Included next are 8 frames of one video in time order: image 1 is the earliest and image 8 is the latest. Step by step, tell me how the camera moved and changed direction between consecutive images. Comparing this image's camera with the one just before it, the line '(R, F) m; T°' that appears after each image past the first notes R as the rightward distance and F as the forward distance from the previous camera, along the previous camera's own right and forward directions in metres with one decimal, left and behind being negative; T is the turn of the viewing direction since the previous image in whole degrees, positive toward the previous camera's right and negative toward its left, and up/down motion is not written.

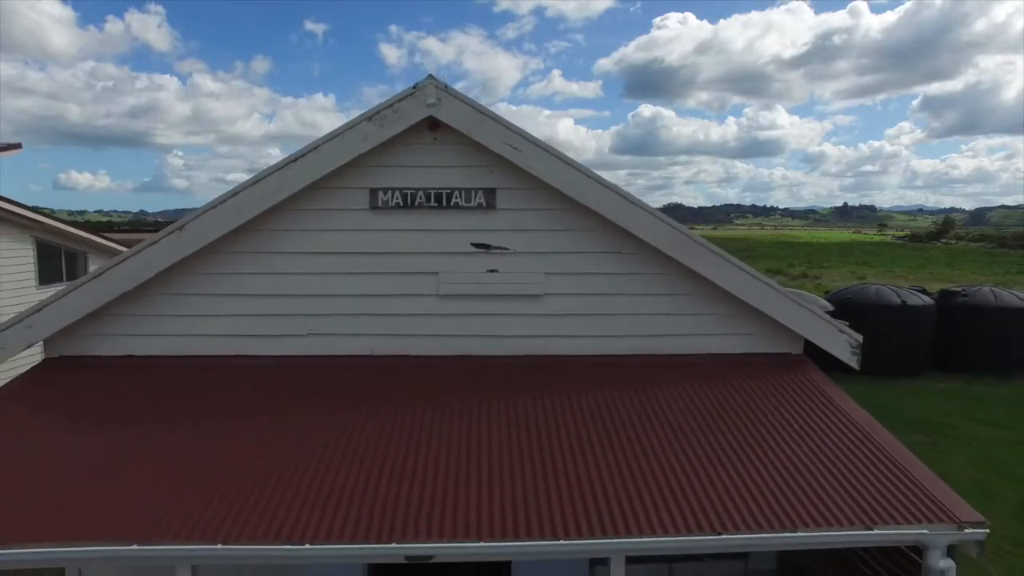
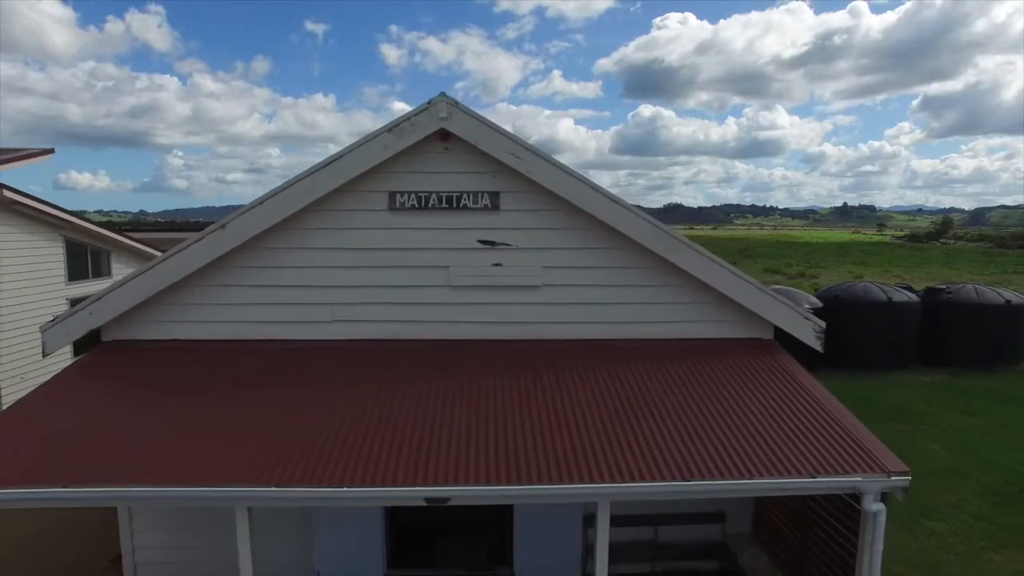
(0.0, -0.6) m; 0°
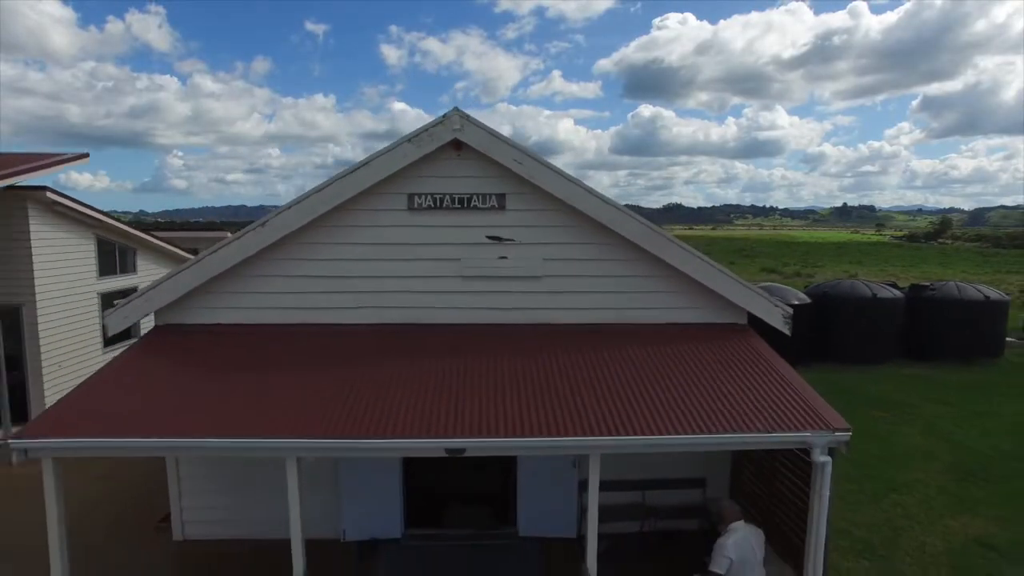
(0.0, -0.8) m; 0°
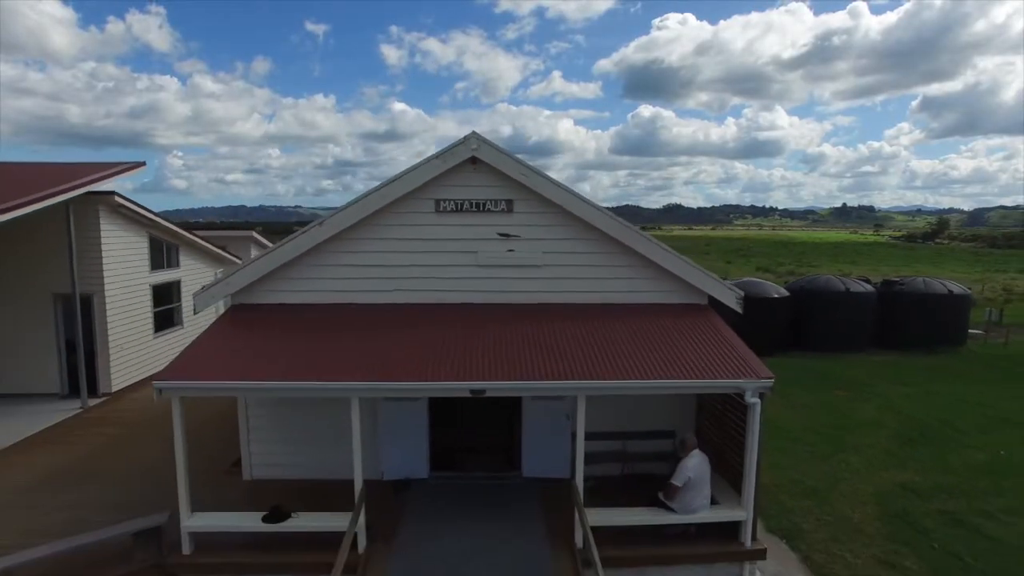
(-0.1, -1.6) m; 0°
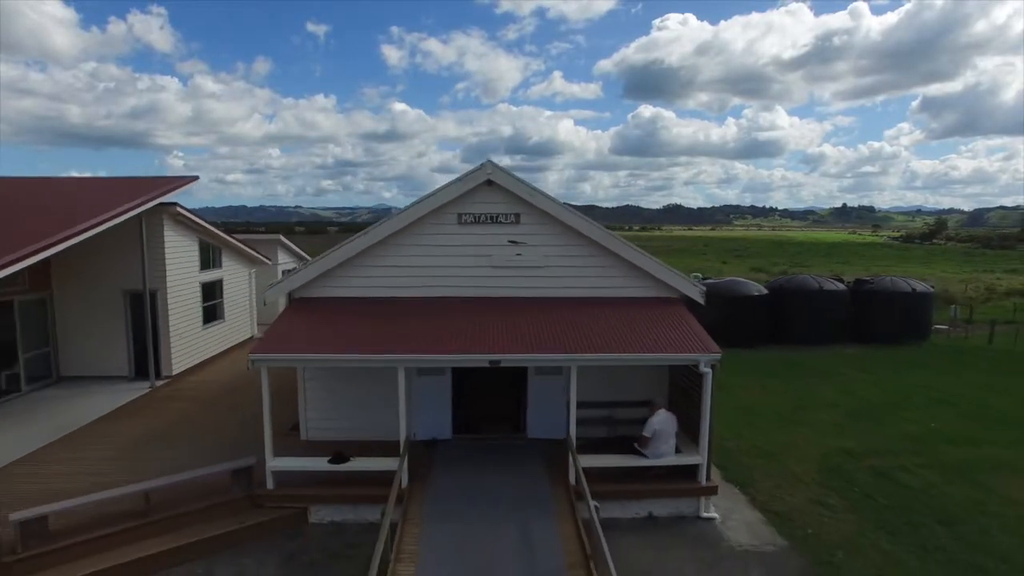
(-0.1, -1.9) m; 0°
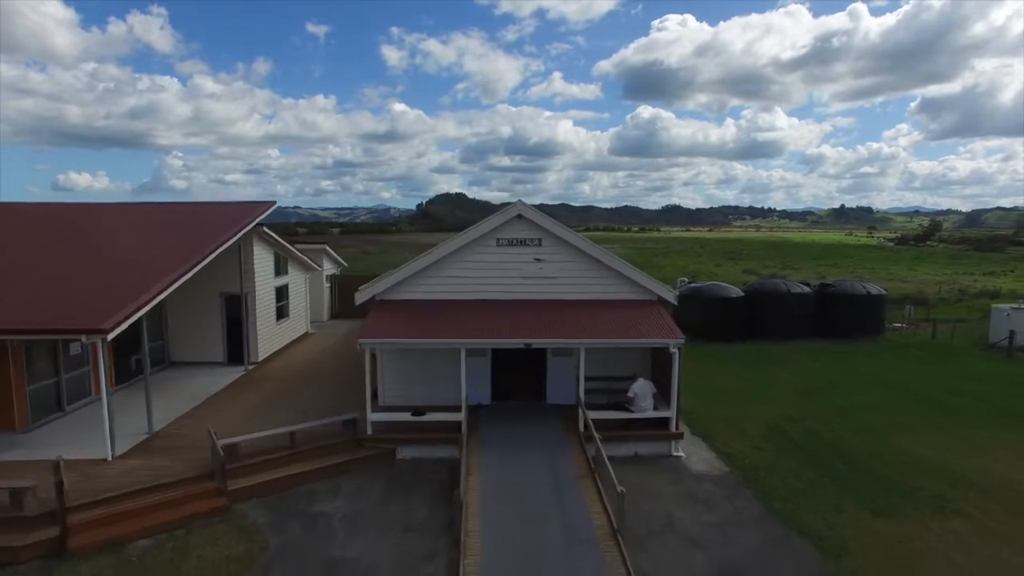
(-0.5, -3.5) m; 0°
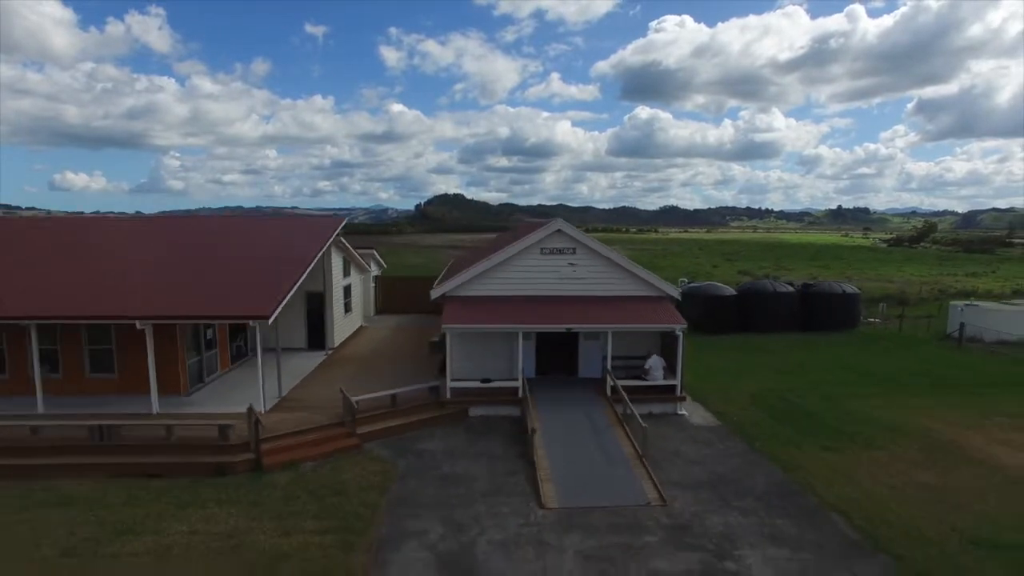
(-1.1, -3.7) m; 0°
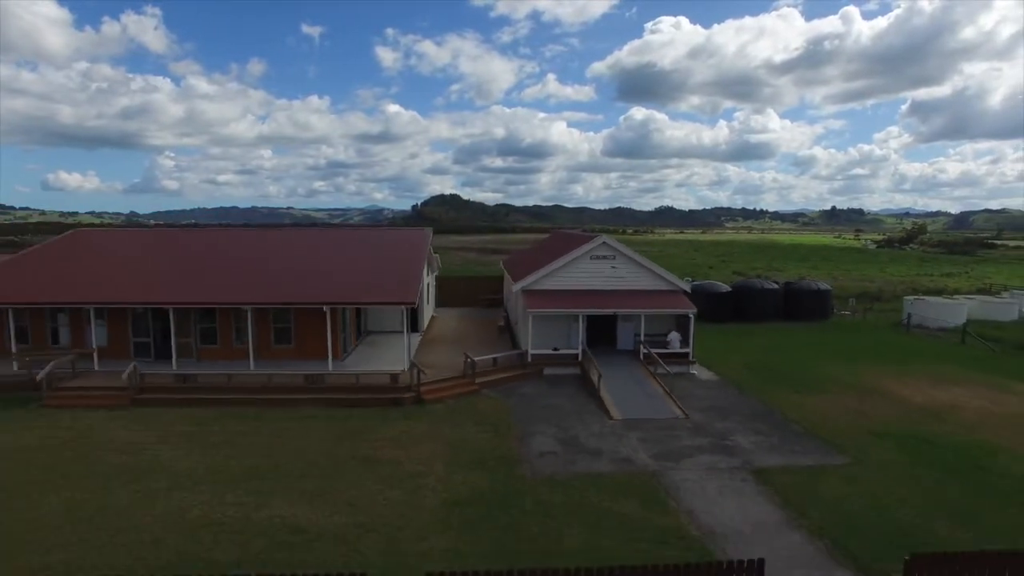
(-2.3, -6.4) m; 0°
